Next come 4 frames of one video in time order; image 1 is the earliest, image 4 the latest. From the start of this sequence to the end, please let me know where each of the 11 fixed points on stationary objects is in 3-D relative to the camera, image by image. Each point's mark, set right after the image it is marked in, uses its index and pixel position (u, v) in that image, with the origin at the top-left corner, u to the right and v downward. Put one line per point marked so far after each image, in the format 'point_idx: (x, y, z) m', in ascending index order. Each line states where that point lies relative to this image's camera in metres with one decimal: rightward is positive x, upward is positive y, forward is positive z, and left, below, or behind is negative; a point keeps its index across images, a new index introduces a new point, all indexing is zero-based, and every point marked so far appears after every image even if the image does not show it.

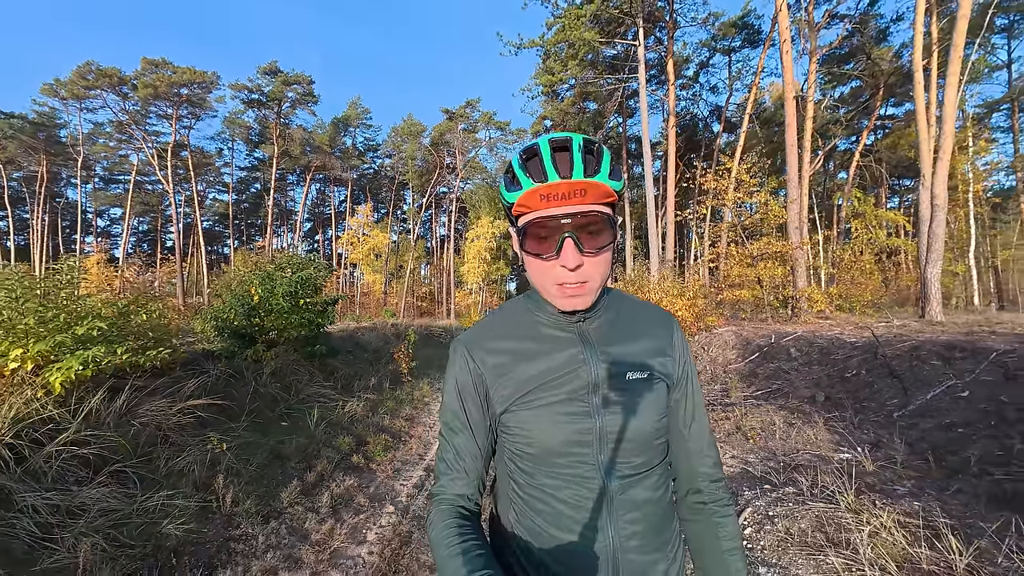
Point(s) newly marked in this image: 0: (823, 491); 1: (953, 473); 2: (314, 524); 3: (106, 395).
0: (+2.2, -1.5, +3.3) m
1: (+3.4, -1.4, +3.4) m
2: (-1.7, -2.0, +3.8) m
3: (-3.8, -1.0, +4.2) m
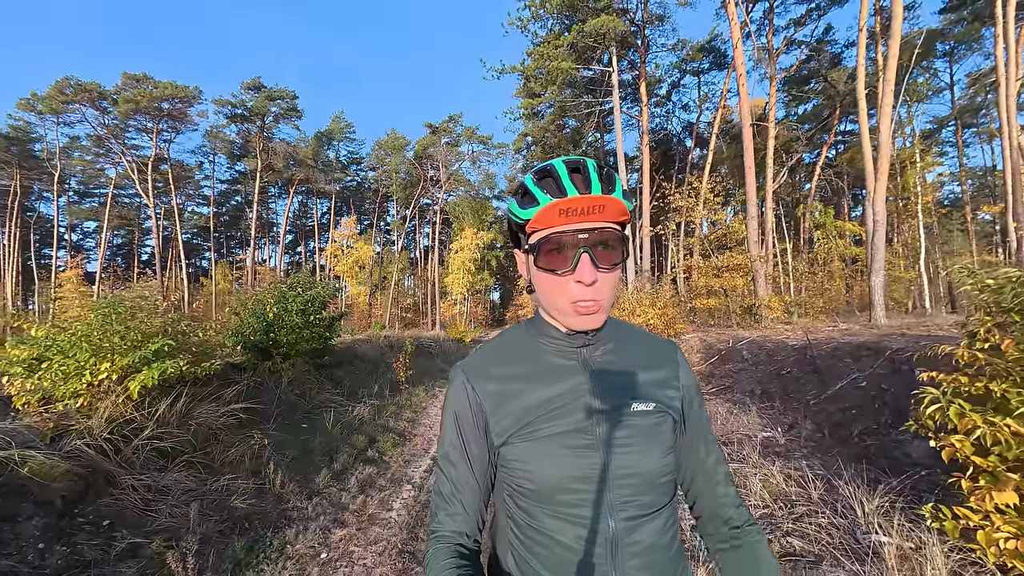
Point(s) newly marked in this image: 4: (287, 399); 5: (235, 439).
0: (+2.2, -1.6, +4.4) m
1: (+3.4, -1.6, +4.6) m
2: (-1.7, -2.2, +4.7) m
3: (-3.9, -1.3, +5.0) m
4: (-3.6, -1.8, +7.2) m
5: (-3.3, -1.8, +5.3) m
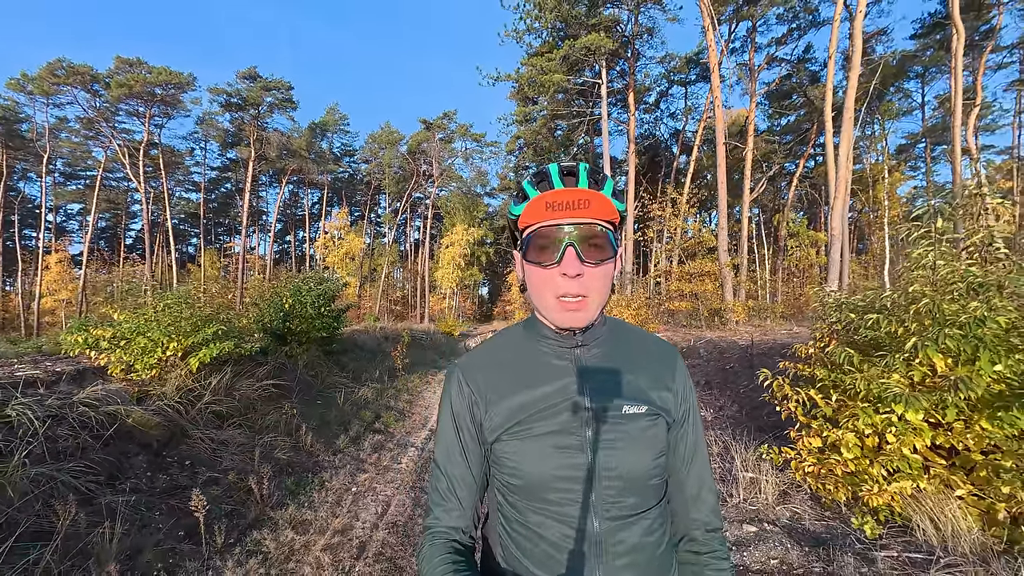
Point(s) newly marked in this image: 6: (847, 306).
0: (+2.0, -1.8, +5.7) m
1: (+3.2, -1.7, +5.9) m
2: (-1.9, -2.2, +5.9) m
3: (-4.0, -1.2, +6.2) m
4: (-3.9, -1.7, +8.4) m
5: (-3.5, -1.7, +6.4) m
6: (+2.8, -0.2, +3.8) m
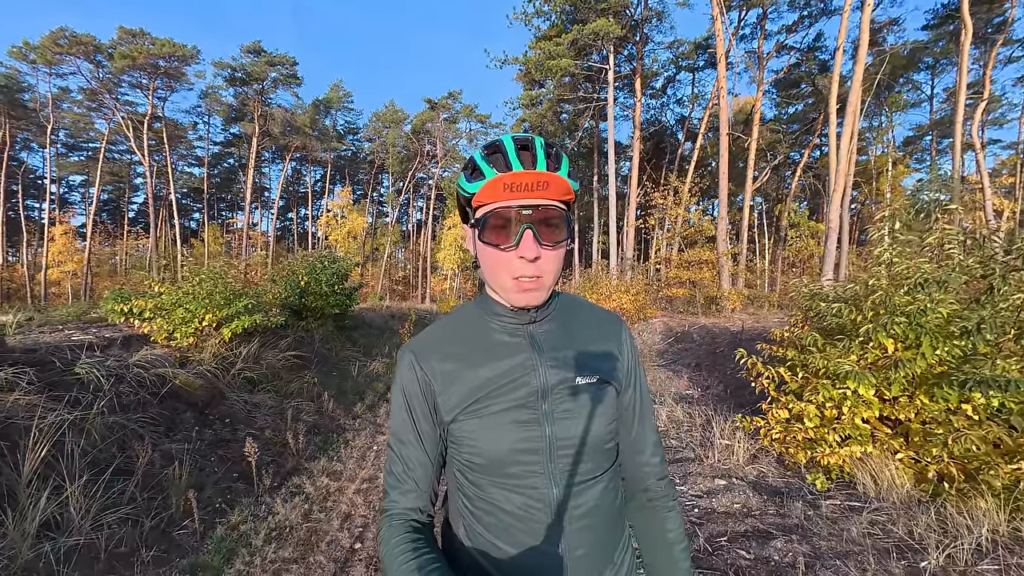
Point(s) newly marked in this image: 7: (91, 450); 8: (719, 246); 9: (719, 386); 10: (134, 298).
0: (+2.1, -1.6, +6.2) m
1: (+3.2, -1.6, +6.5) m
2: (-1.9, -1.9, +6.5) m
3: (-4.0, -0.9, +6.7) m
4: (-3.8, -1.3, +8.9) m
5: (-3.4, -1.4, +7.0) m
6: (+2.9, -0.1, +4.3) m
7: (-3.4, -1.3, +3.6) m
8: (+8.0, +1.6, +17.5) m
9: (+3.2, -1.5, +7.0) m
10: (-5.3, -0.1, +6.3) m
